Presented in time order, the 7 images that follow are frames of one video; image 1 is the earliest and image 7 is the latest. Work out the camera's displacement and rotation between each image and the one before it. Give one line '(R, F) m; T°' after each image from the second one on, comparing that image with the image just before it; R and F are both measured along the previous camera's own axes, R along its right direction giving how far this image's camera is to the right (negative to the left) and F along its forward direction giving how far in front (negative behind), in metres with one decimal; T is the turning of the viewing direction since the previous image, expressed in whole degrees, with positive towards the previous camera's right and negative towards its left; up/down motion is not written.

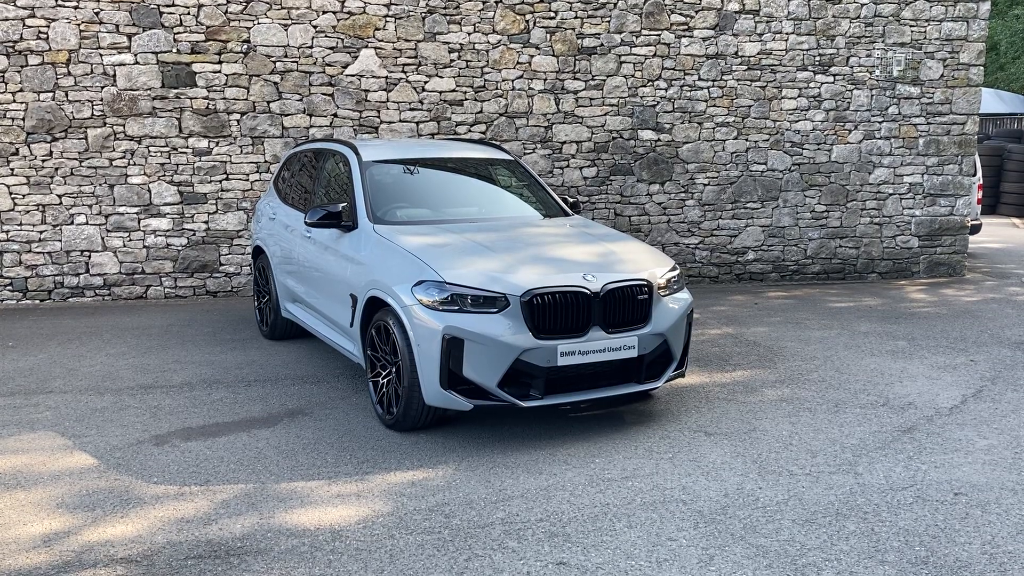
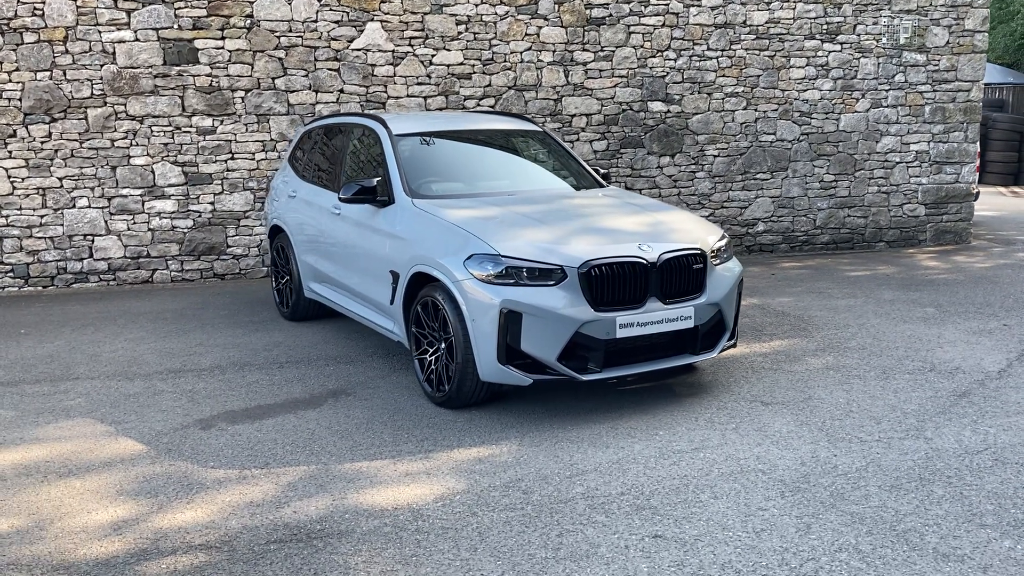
(-0.5, +0.1) m; +2°
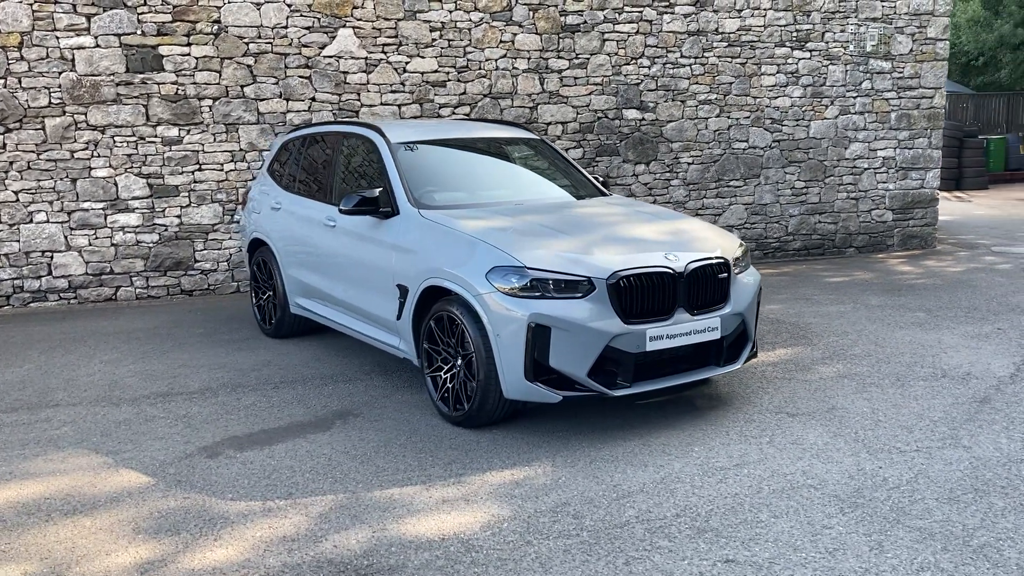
(-0.5, +0.2) m; +4°
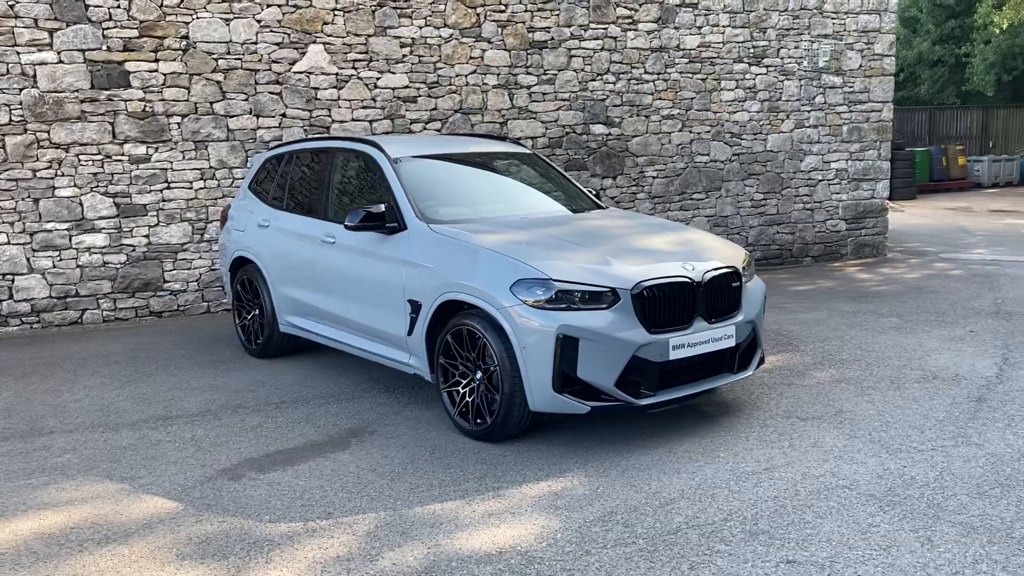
(-0.5, 0.0) m; +4°
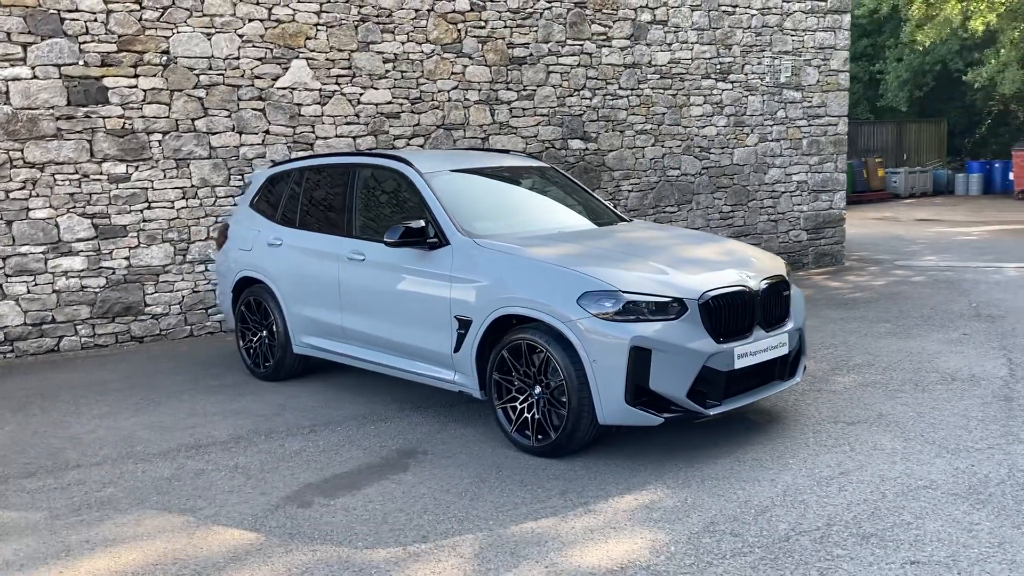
(-0.8, +0.1) m; +5°
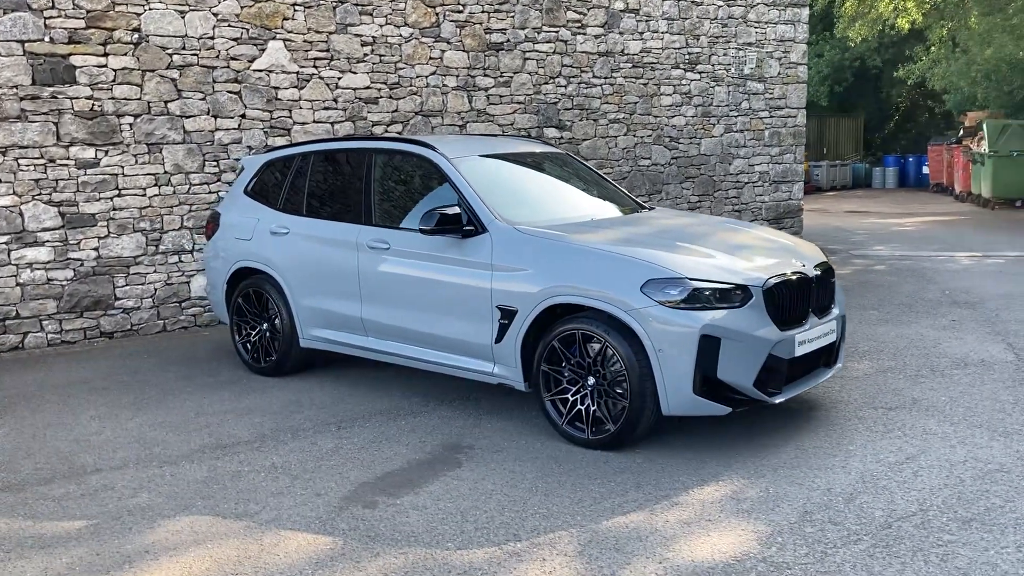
(-0.8, +0.2) m; +6°
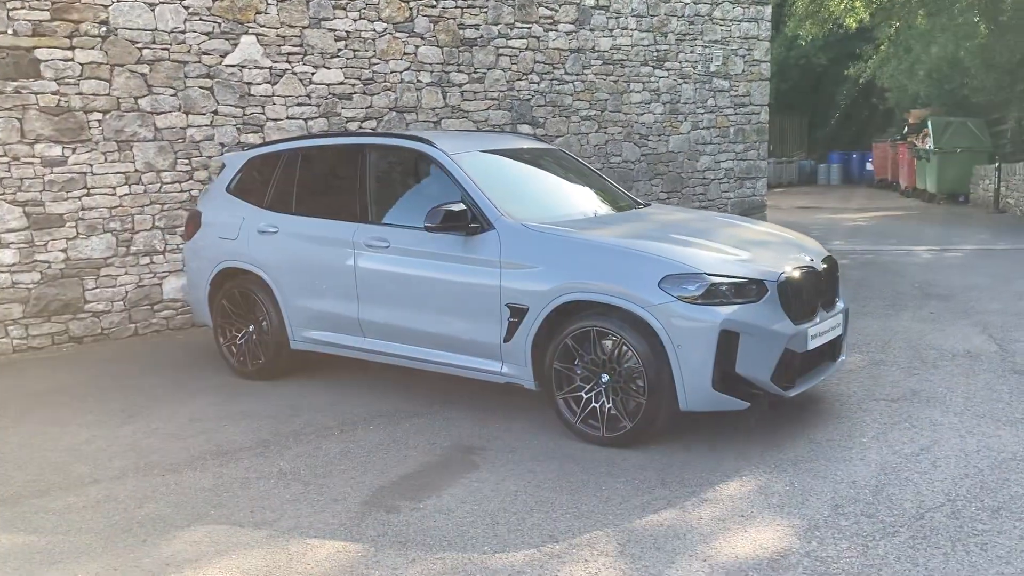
(-0.4, +0.1) m; +4°
